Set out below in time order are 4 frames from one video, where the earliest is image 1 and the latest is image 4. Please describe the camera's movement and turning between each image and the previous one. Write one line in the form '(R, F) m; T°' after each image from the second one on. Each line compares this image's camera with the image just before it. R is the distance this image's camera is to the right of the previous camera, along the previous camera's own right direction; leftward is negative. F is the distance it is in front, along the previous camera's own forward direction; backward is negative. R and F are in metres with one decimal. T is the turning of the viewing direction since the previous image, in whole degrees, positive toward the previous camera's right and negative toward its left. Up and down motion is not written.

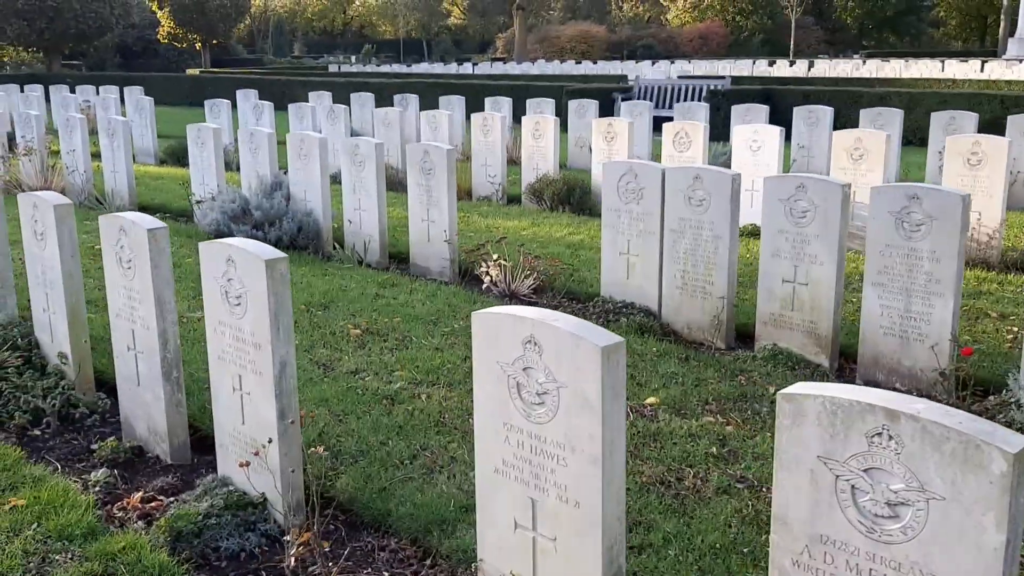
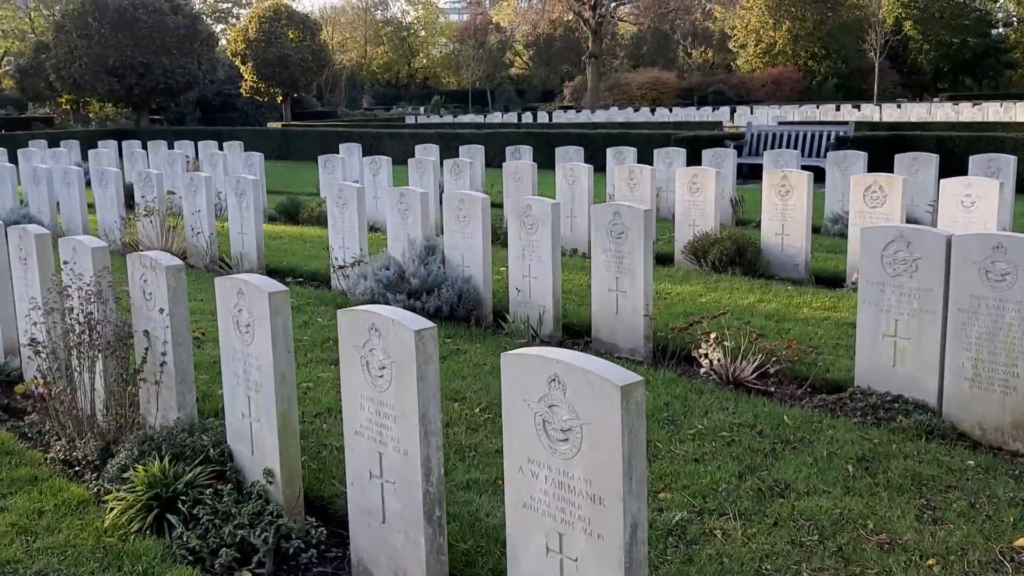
(-1.1, +0.9) m; -3°
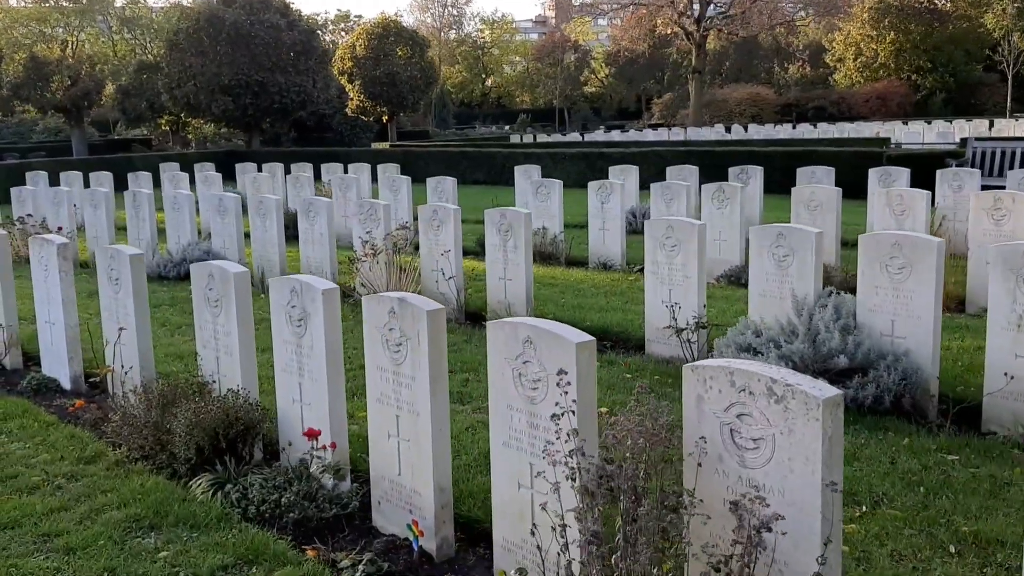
(-2.4, +2.0) m; -4°
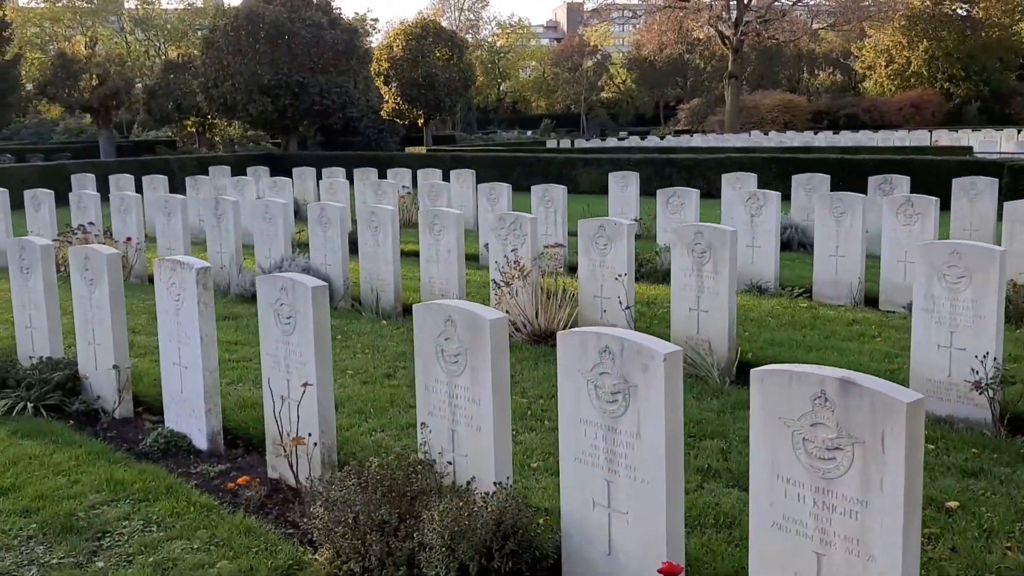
(-1.4, +1.4) m; 0°
